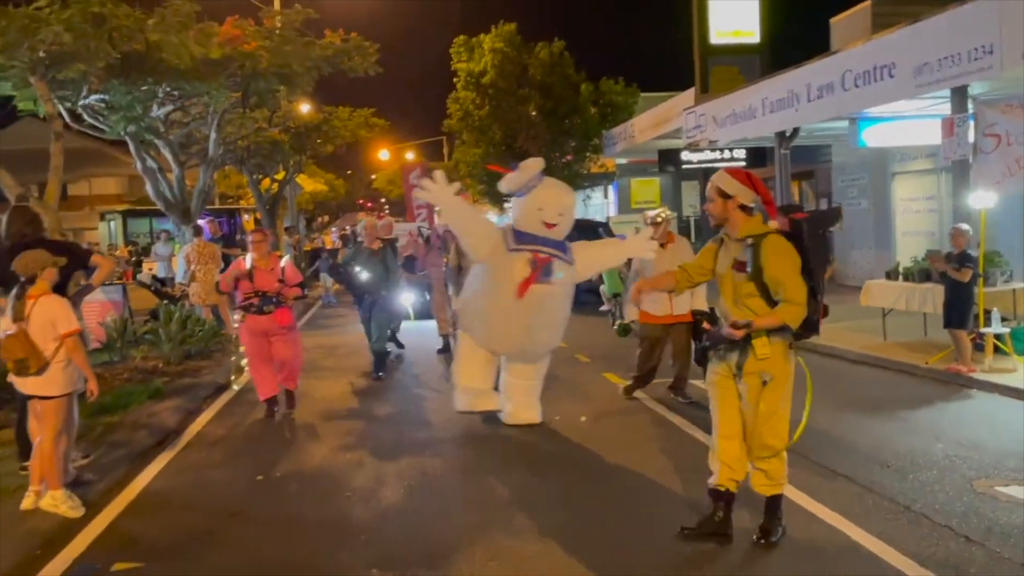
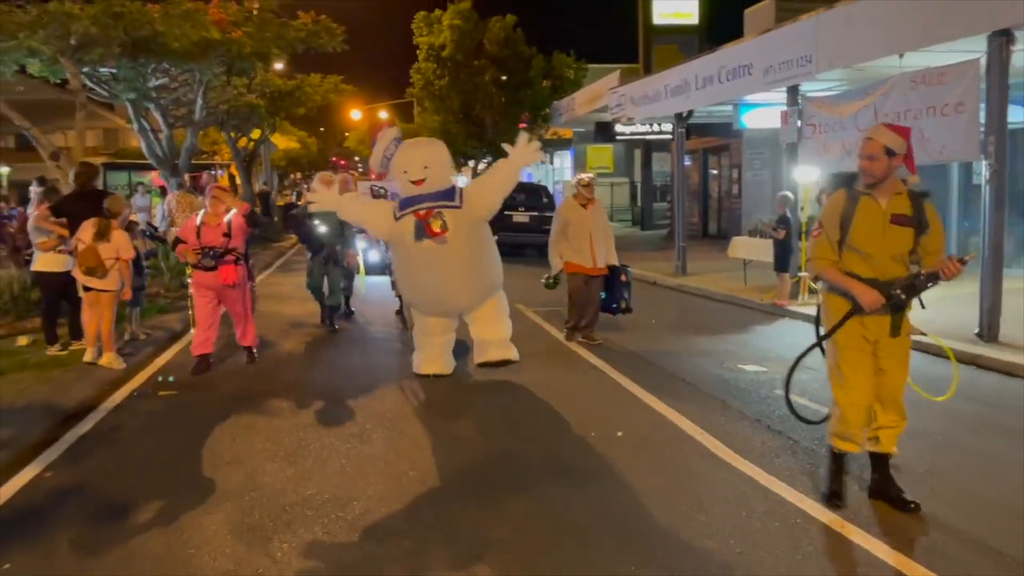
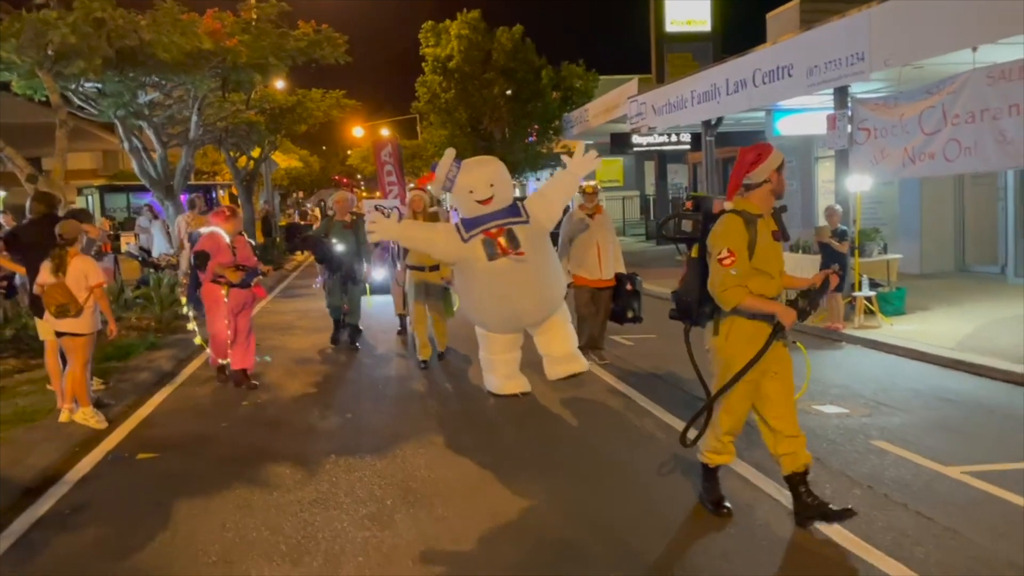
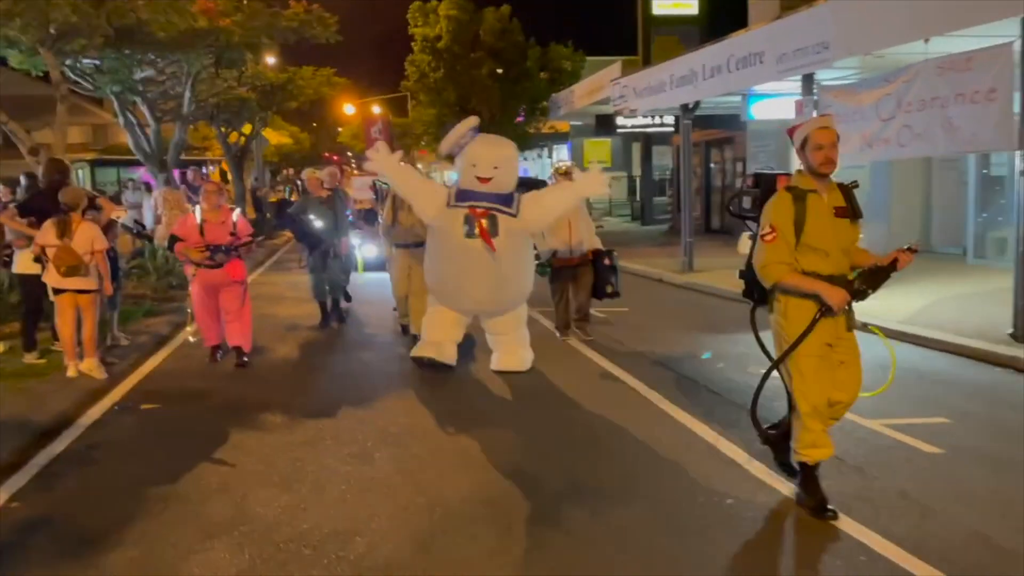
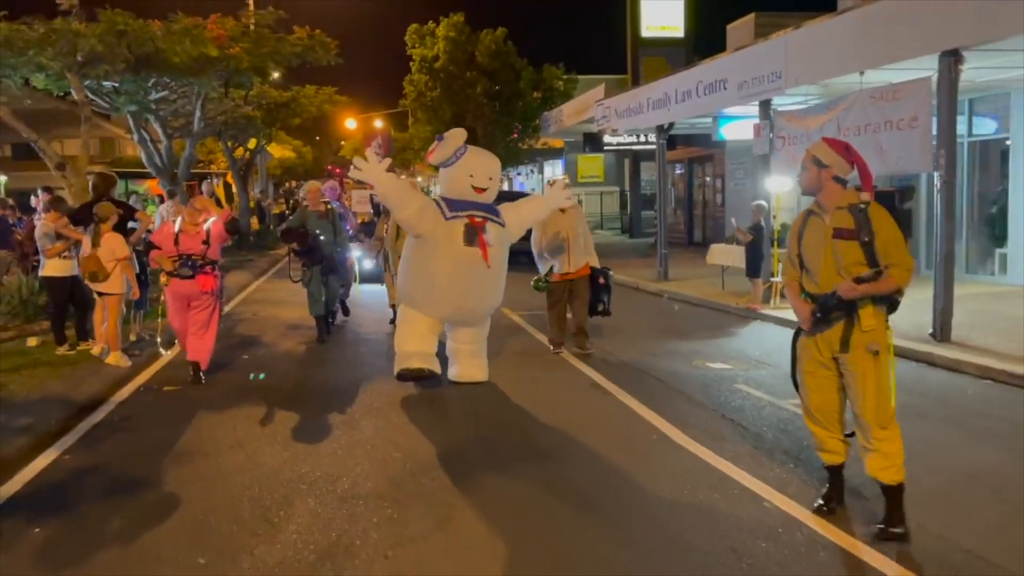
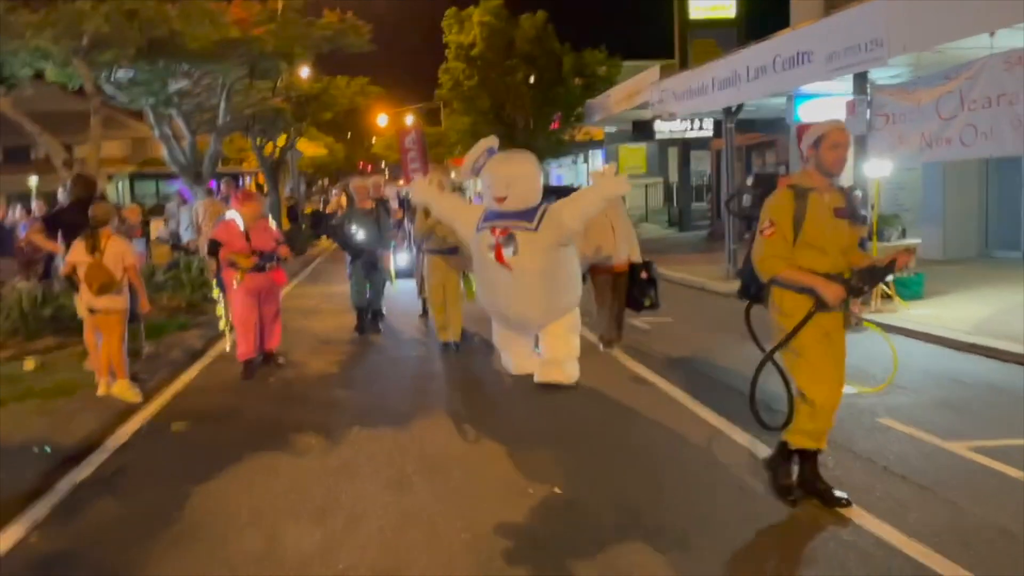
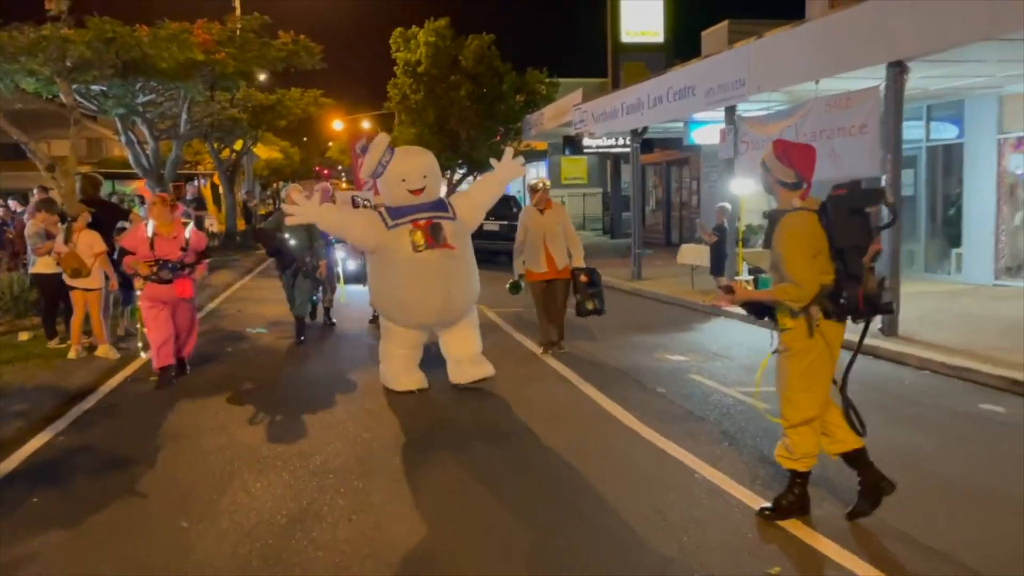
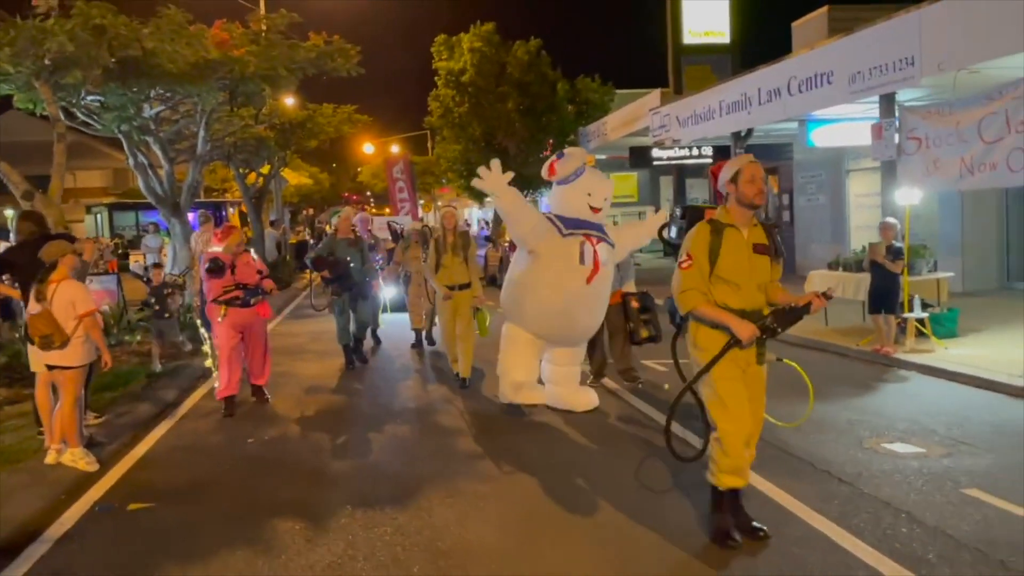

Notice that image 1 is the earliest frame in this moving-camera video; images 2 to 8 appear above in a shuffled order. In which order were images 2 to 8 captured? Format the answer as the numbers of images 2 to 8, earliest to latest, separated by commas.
8, 3, 6, 4, 2, 5, 7
